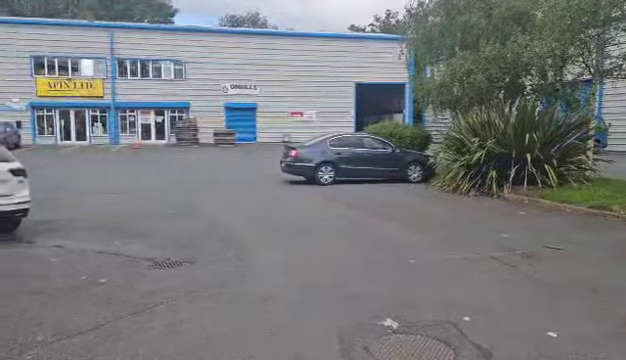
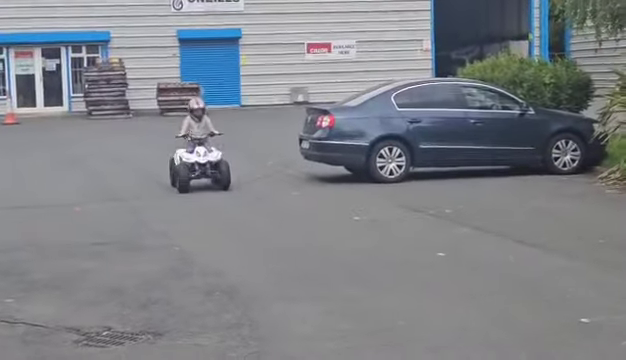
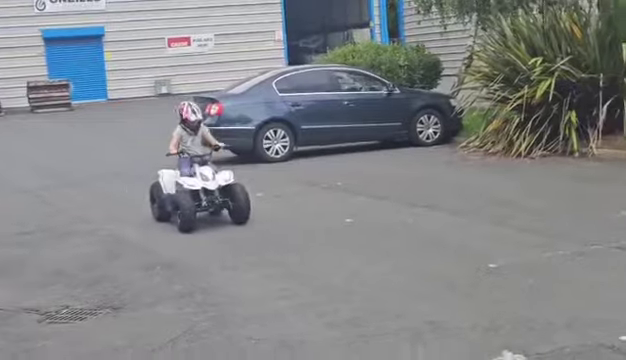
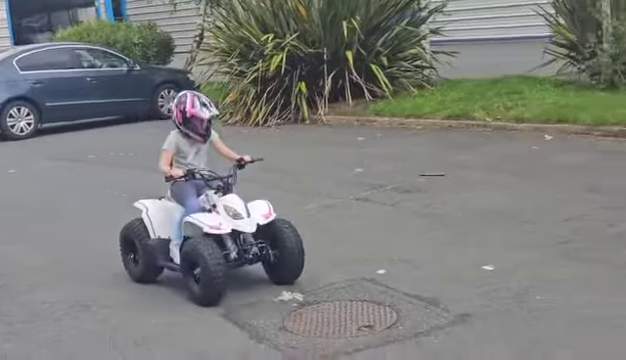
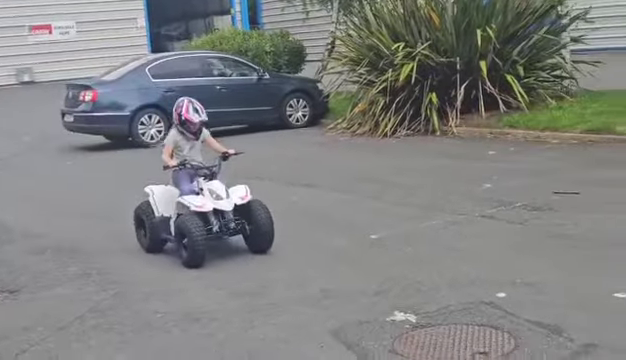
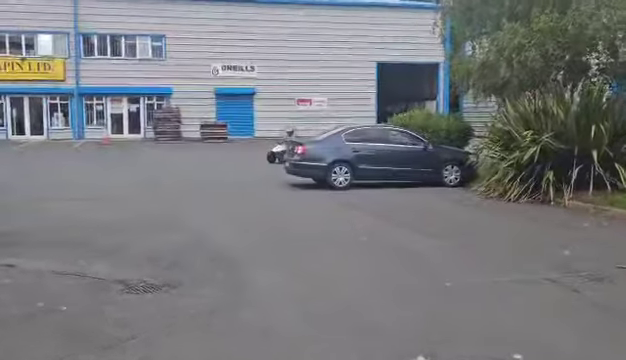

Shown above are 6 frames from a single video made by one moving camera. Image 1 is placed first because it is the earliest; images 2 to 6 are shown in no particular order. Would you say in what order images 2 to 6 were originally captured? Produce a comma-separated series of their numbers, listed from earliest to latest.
6, 2, 3, 5, 4
